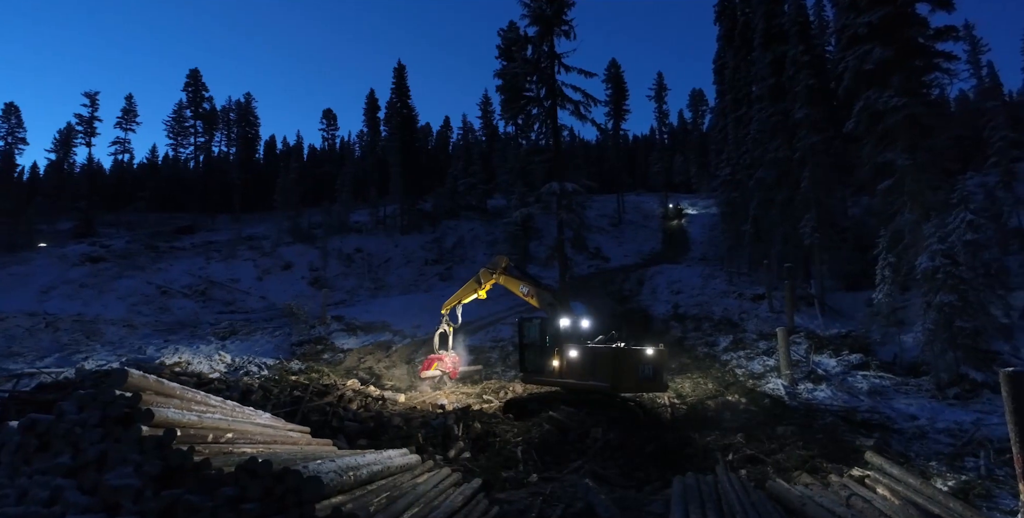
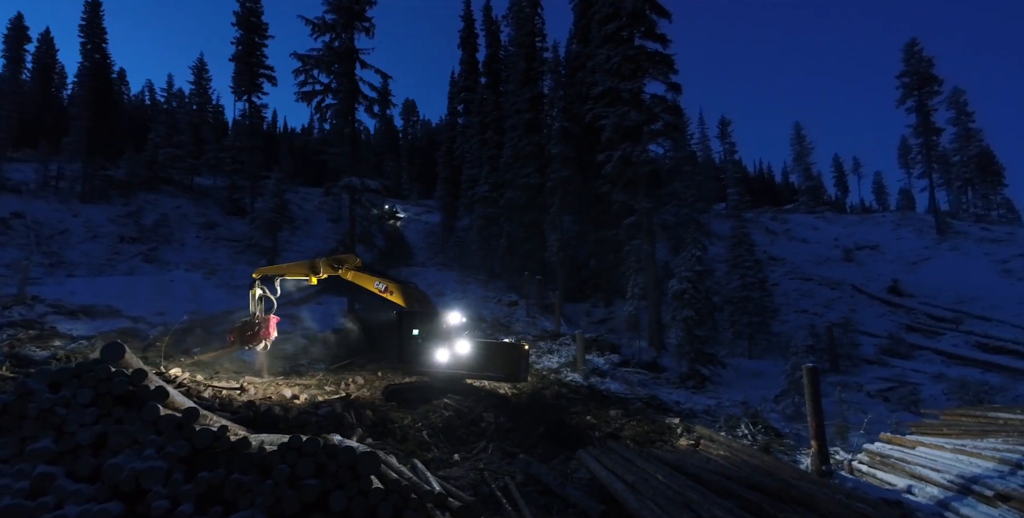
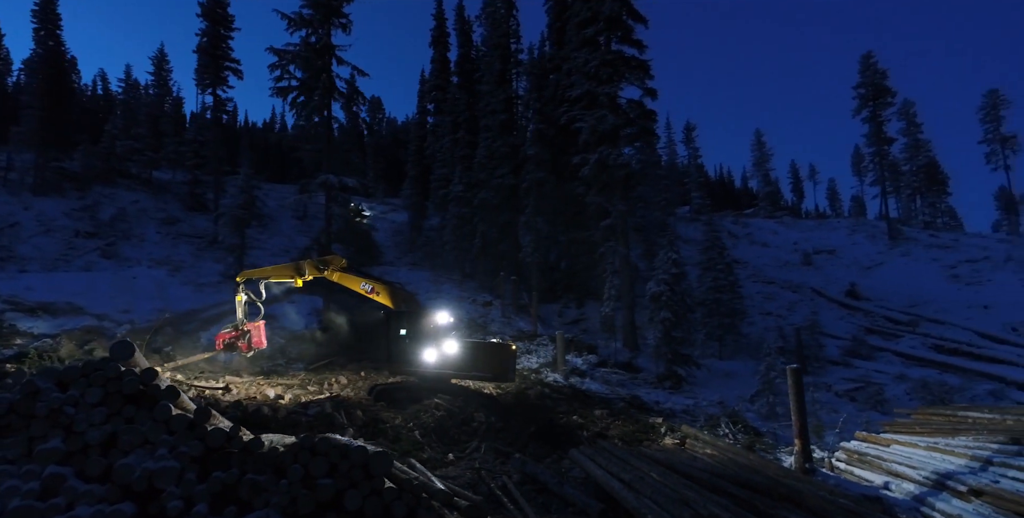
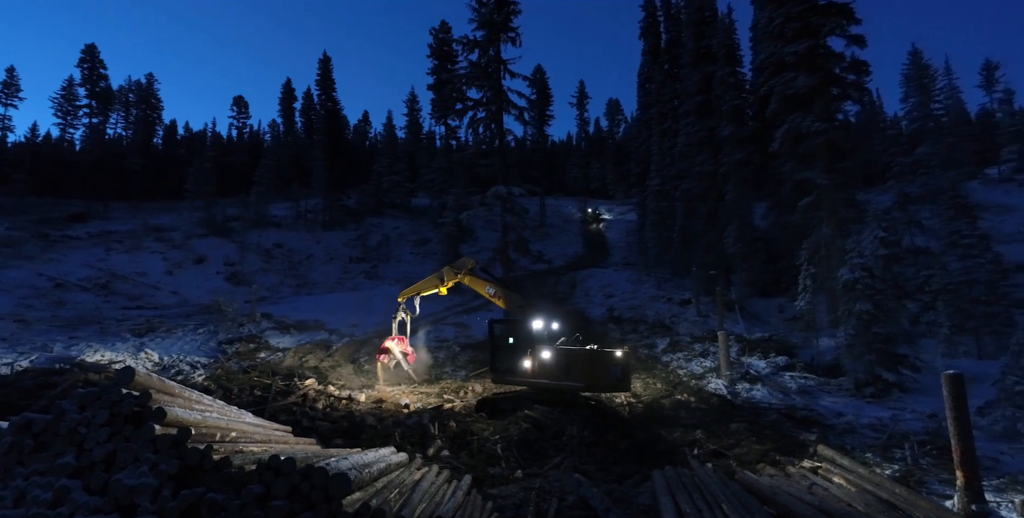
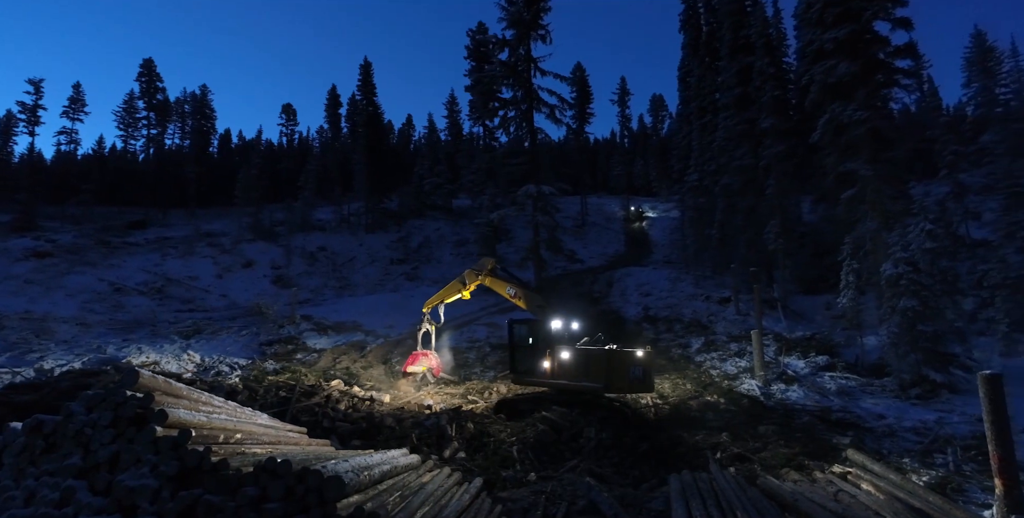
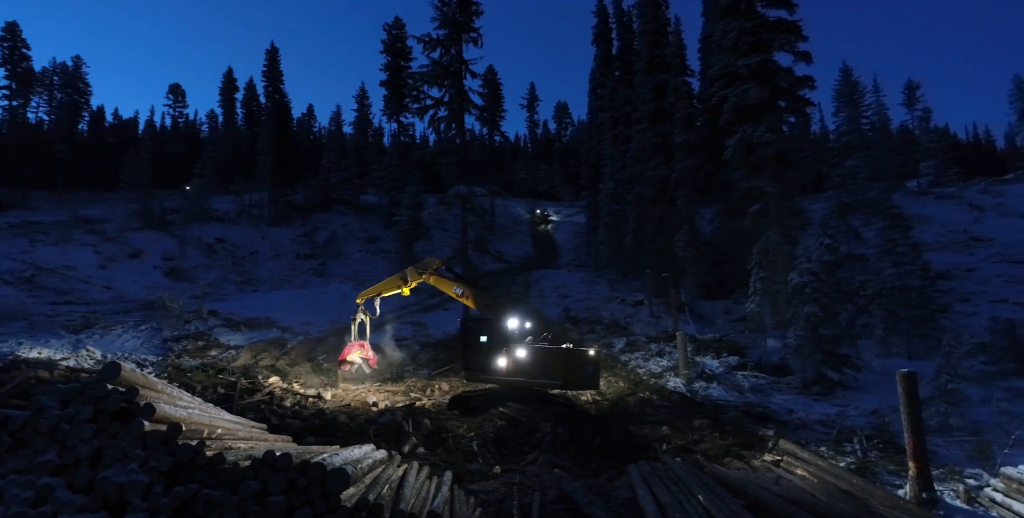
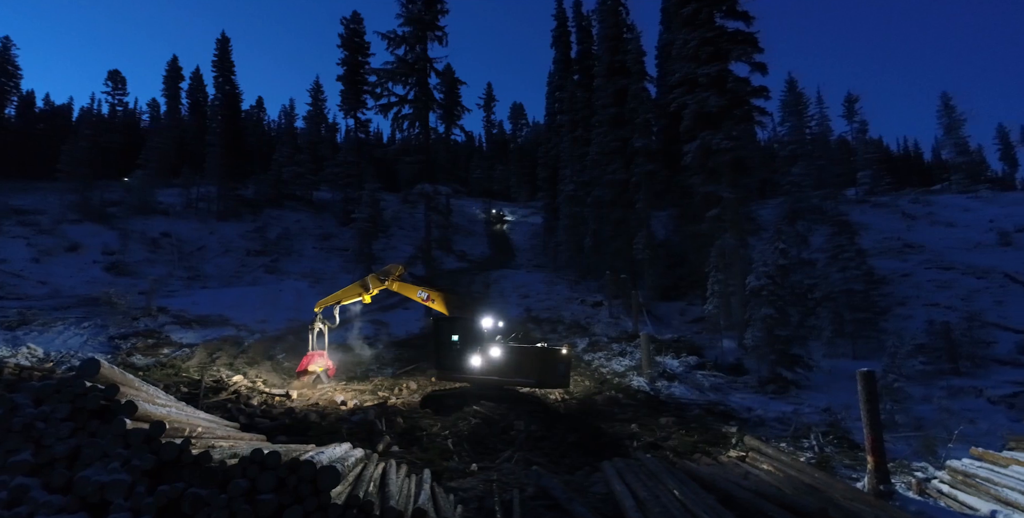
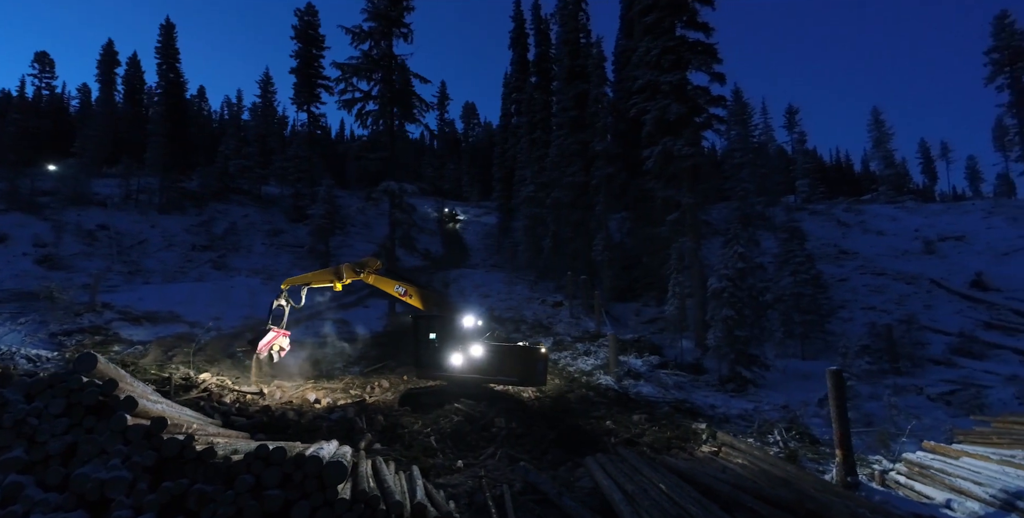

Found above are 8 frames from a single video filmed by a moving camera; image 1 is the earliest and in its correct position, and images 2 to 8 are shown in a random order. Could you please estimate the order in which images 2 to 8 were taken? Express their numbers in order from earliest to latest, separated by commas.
5, 4, 6, 7, 8, 2, 3
